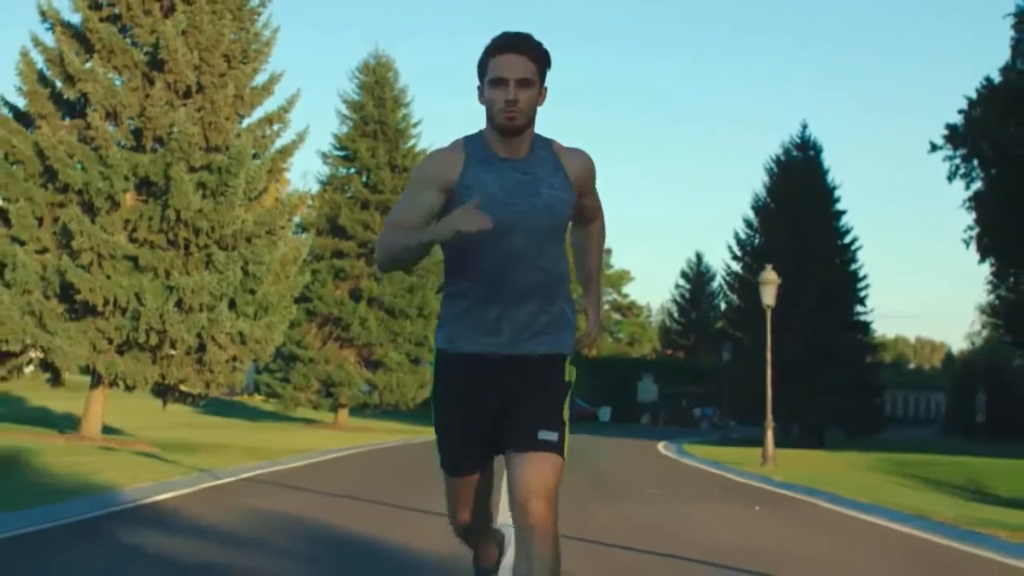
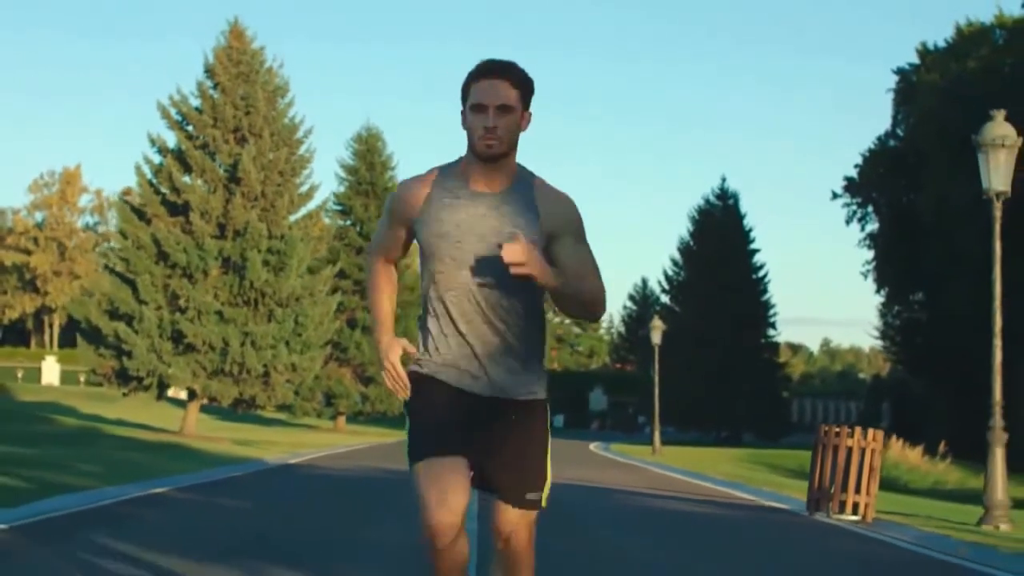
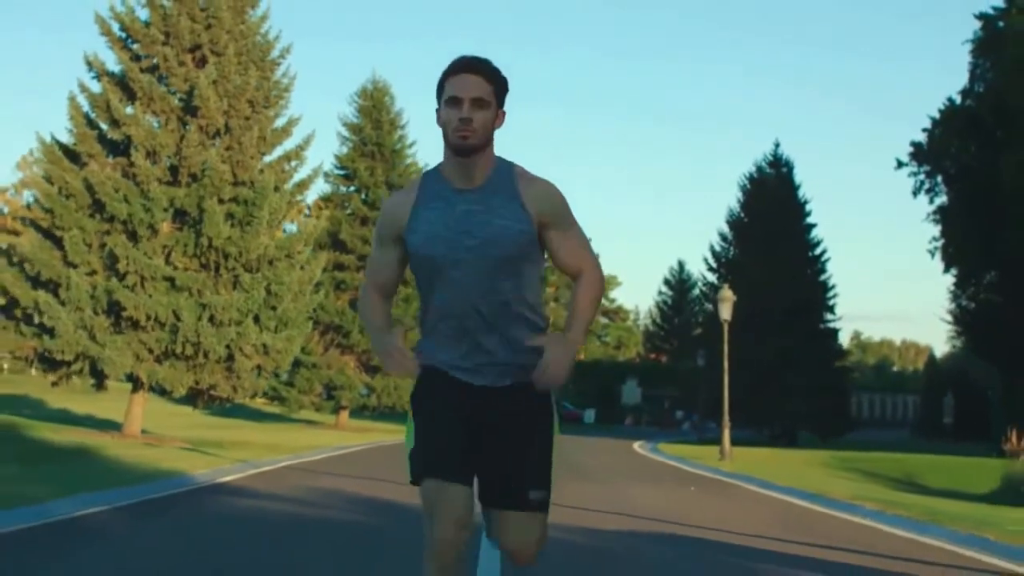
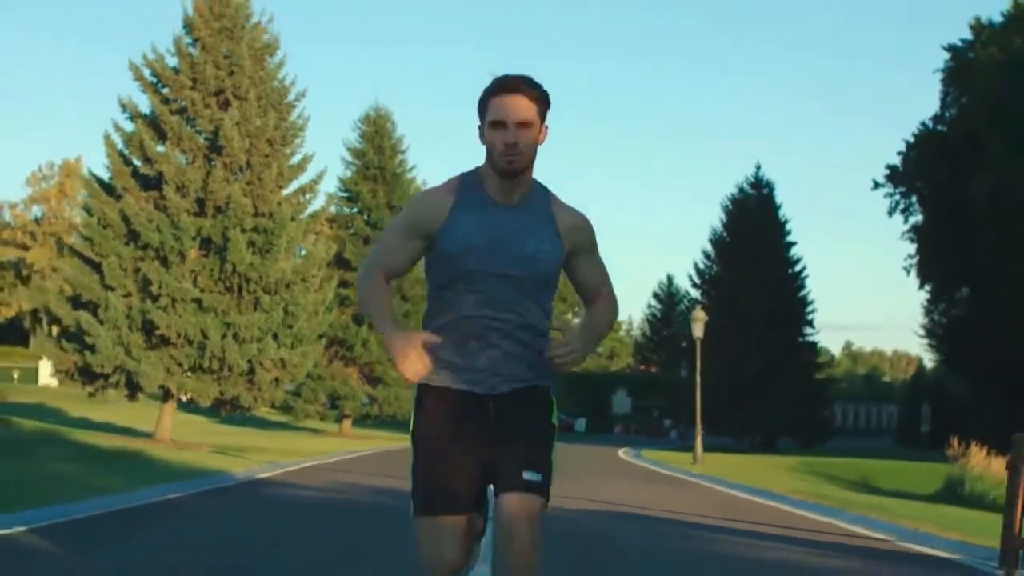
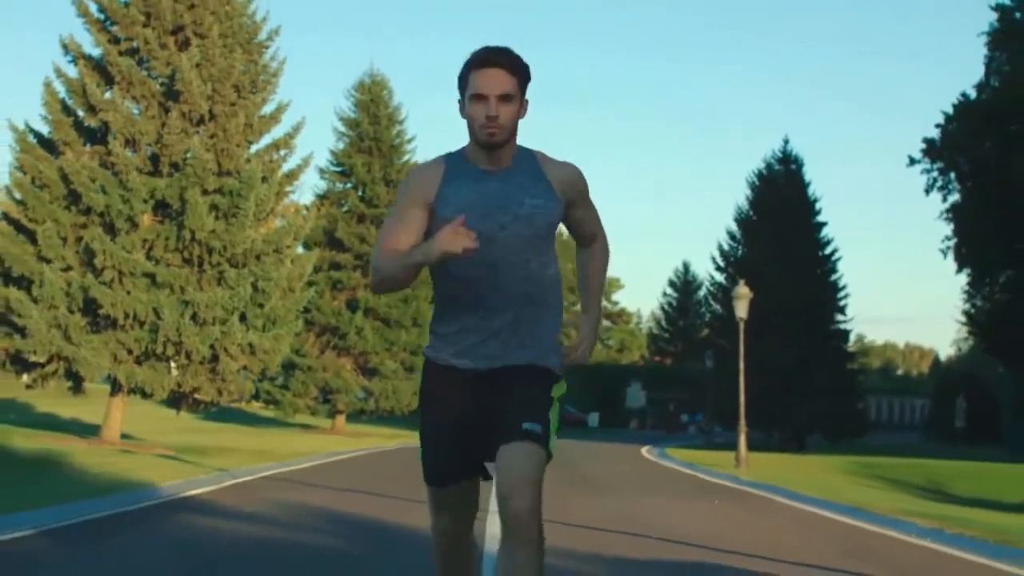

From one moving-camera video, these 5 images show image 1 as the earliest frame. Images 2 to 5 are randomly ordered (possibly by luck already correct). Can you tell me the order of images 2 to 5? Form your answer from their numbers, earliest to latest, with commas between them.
5, 3, 4, 2
